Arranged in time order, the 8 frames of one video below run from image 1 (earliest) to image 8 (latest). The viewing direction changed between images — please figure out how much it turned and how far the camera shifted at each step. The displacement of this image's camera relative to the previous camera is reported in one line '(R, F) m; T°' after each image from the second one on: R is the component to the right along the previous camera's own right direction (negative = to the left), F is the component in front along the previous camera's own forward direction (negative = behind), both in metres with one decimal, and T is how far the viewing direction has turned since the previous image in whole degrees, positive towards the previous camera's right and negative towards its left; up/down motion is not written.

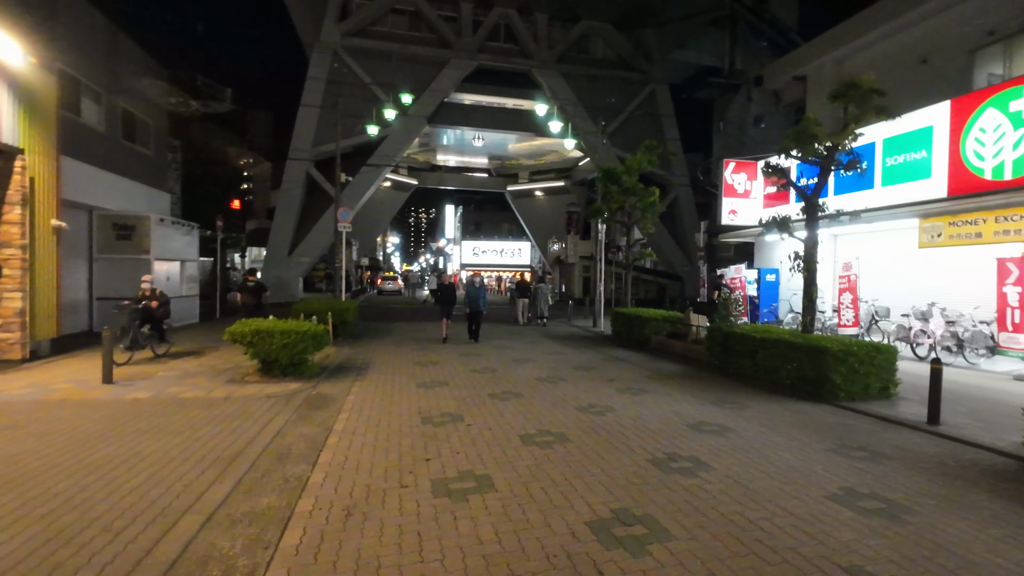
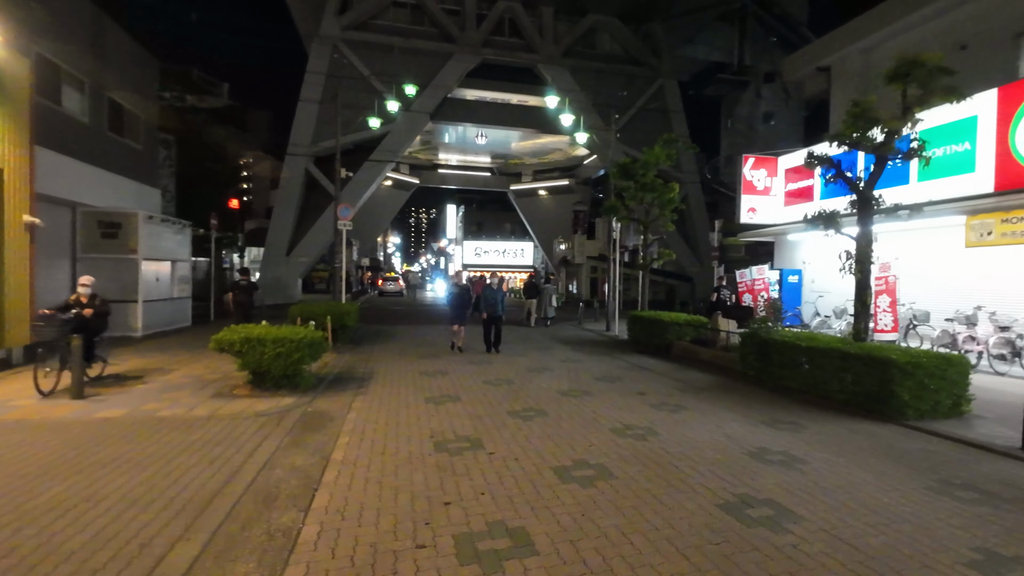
(-0.3, +0.9) m; 0°
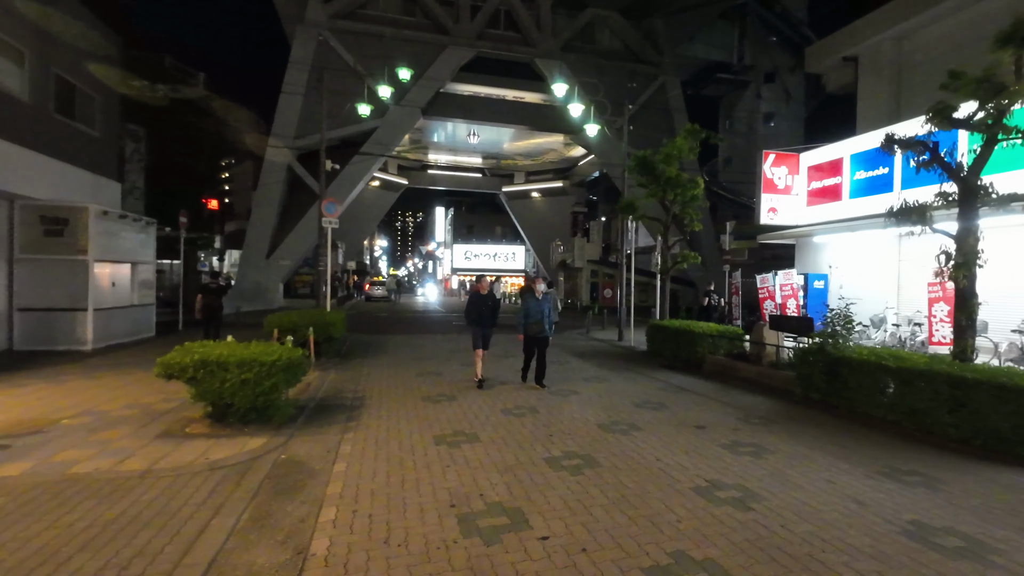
(-0.6, +1.6) m; +2°
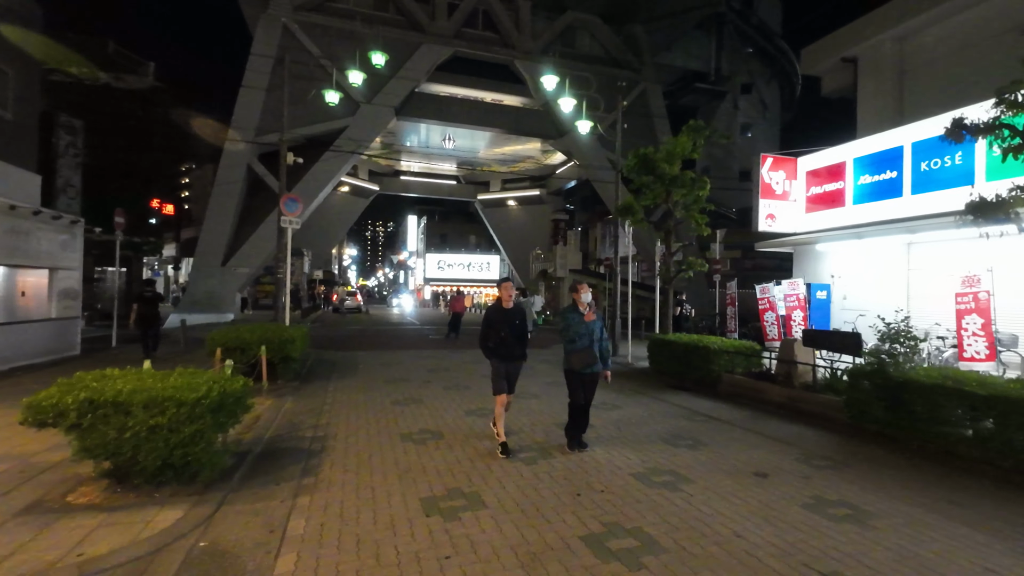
(-0.4, +1.5) m; +3°
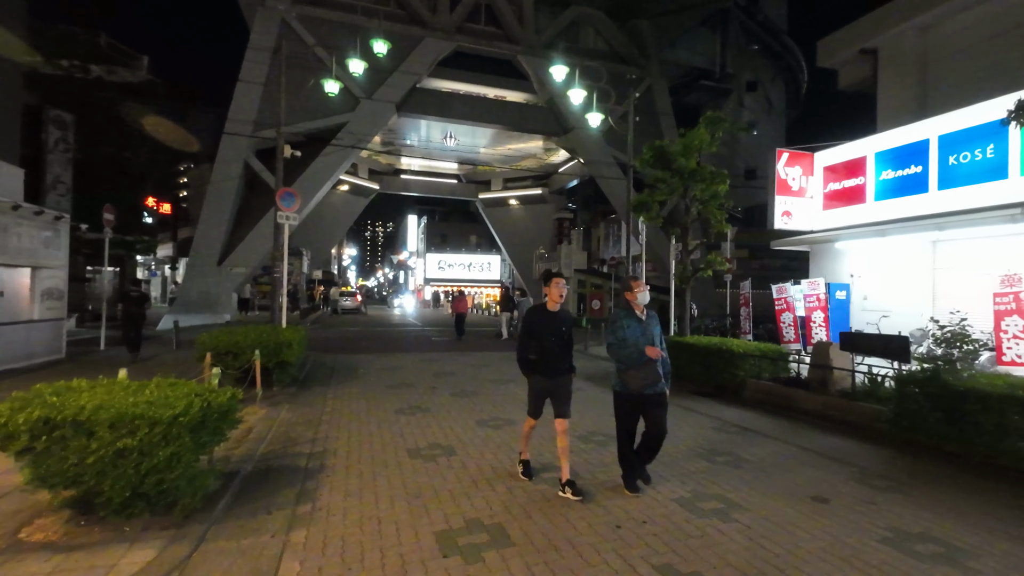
(-0.2, +0.6) m; 0°
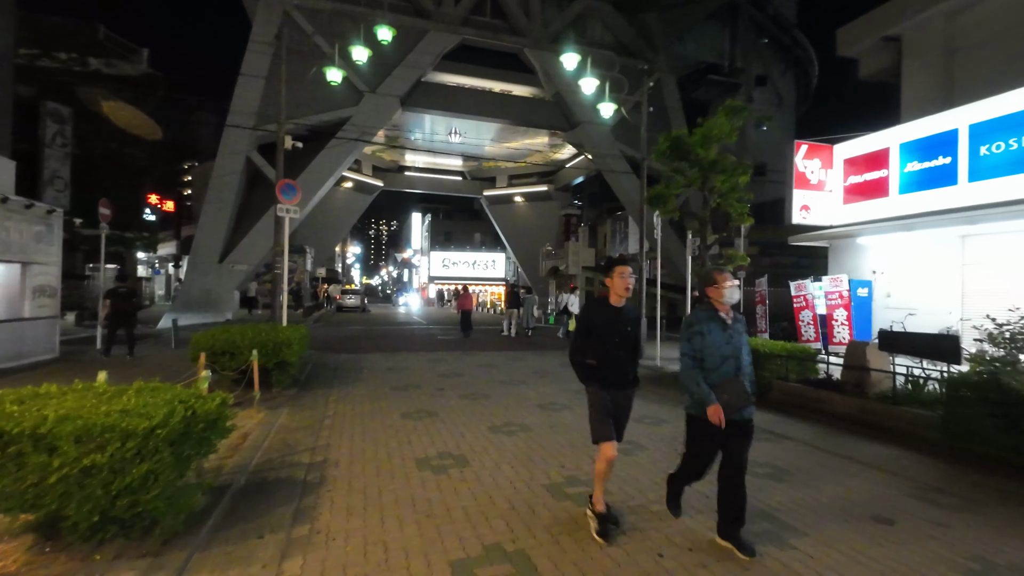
(-0.2, +0.5) m; 0°
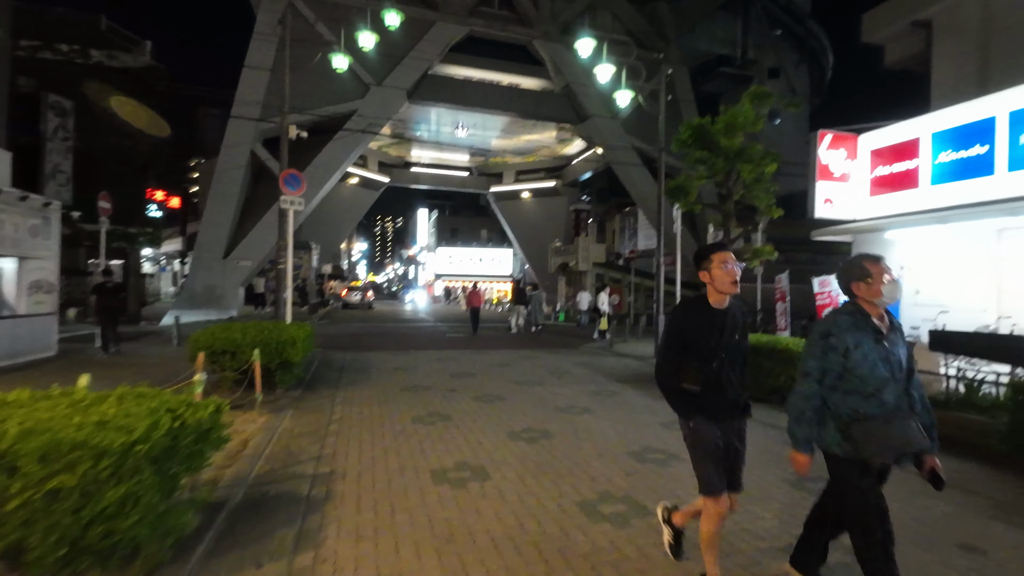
(-0.2, +0.5) m; -1°
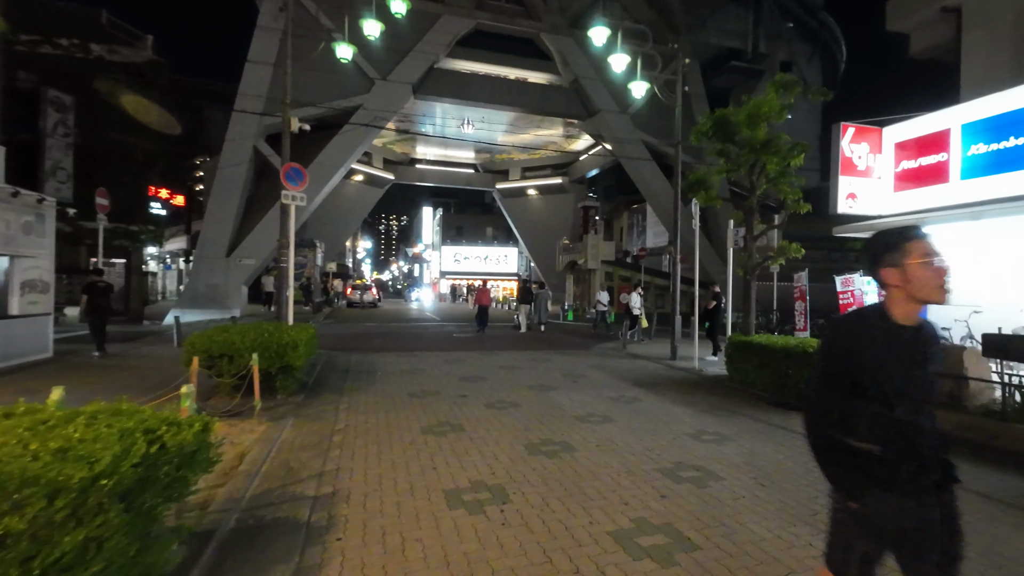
(-0.2, +0.5) m; -1°
